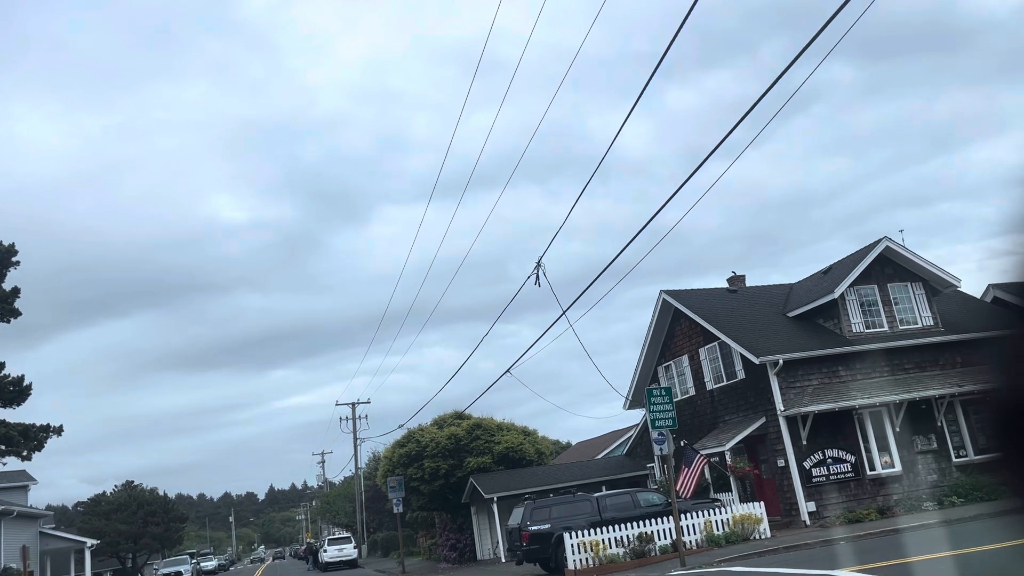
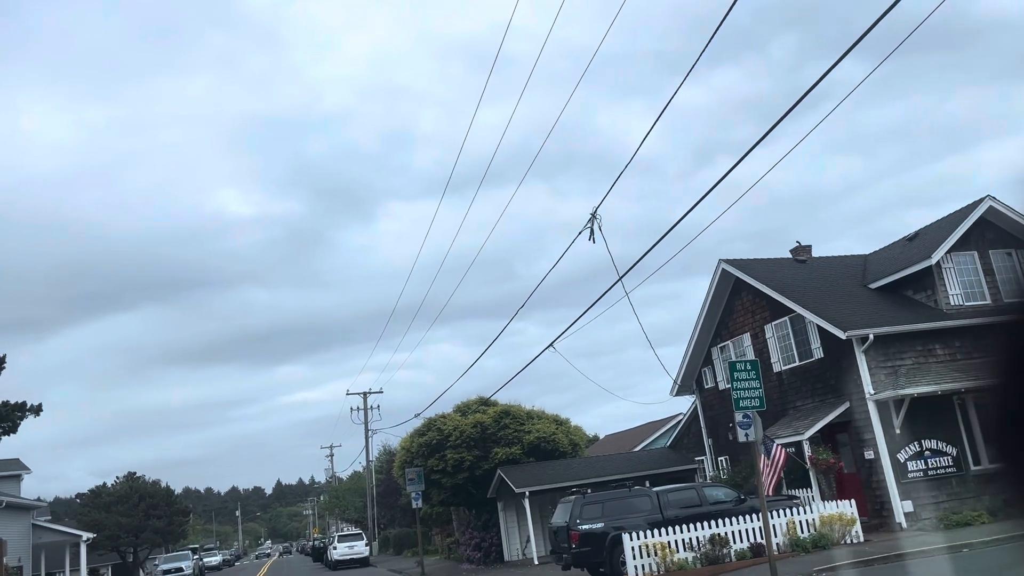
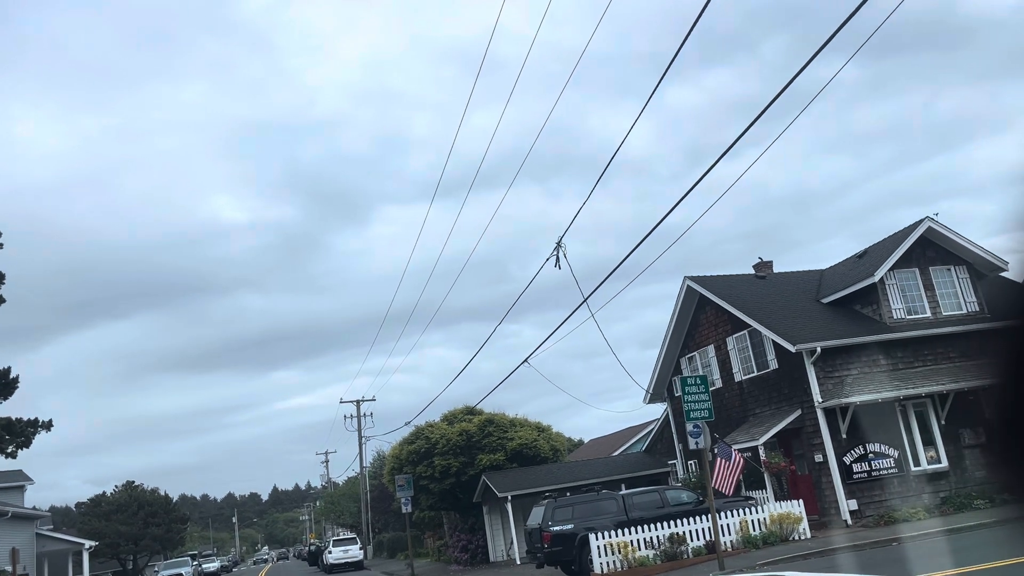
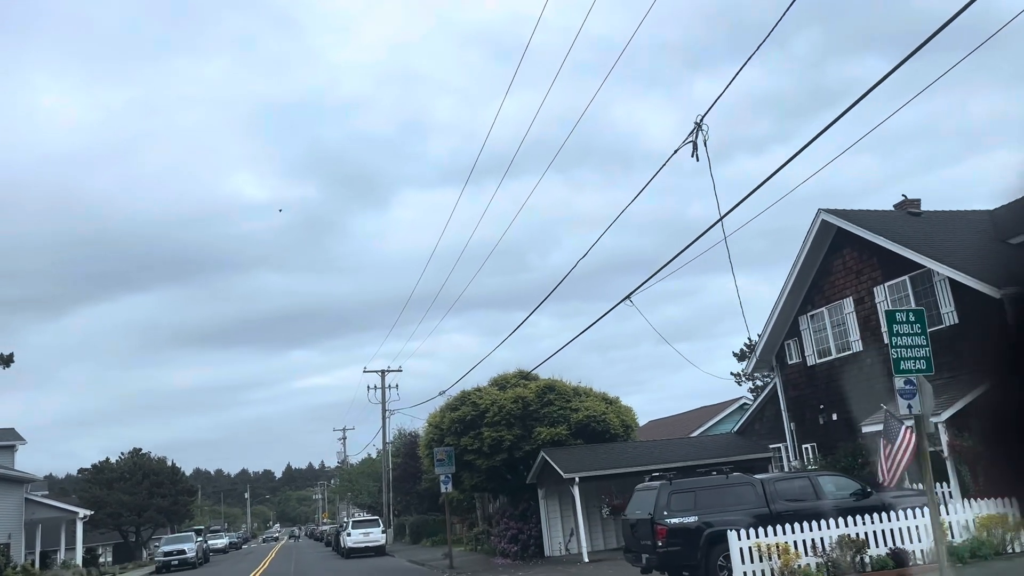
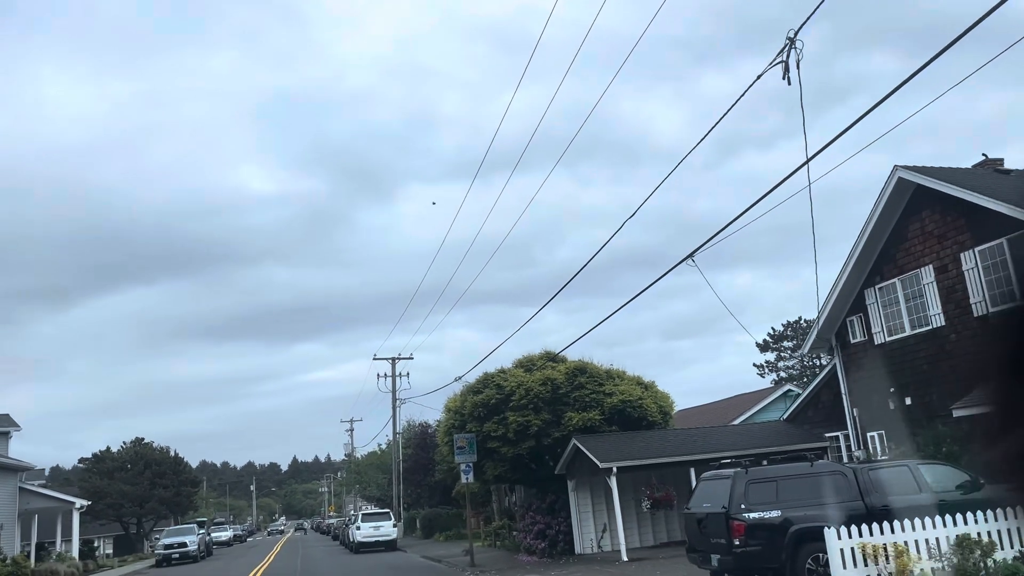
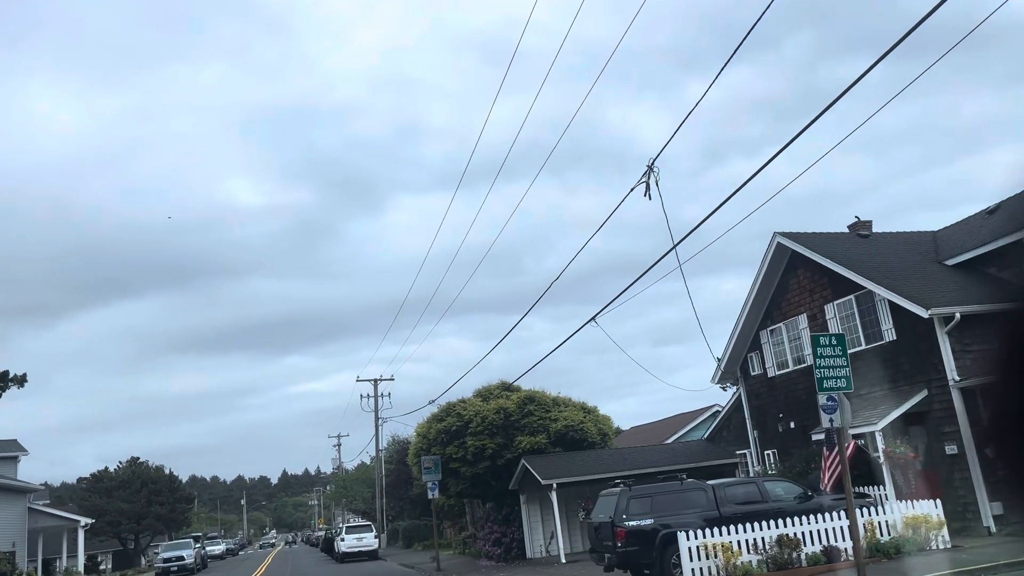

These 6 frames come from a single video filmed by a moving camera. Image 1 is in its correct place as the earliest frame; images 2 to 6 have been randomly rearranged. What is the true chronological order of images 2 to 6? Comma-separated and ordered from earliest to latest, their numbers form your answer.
3, 2, 6, 4, 5
